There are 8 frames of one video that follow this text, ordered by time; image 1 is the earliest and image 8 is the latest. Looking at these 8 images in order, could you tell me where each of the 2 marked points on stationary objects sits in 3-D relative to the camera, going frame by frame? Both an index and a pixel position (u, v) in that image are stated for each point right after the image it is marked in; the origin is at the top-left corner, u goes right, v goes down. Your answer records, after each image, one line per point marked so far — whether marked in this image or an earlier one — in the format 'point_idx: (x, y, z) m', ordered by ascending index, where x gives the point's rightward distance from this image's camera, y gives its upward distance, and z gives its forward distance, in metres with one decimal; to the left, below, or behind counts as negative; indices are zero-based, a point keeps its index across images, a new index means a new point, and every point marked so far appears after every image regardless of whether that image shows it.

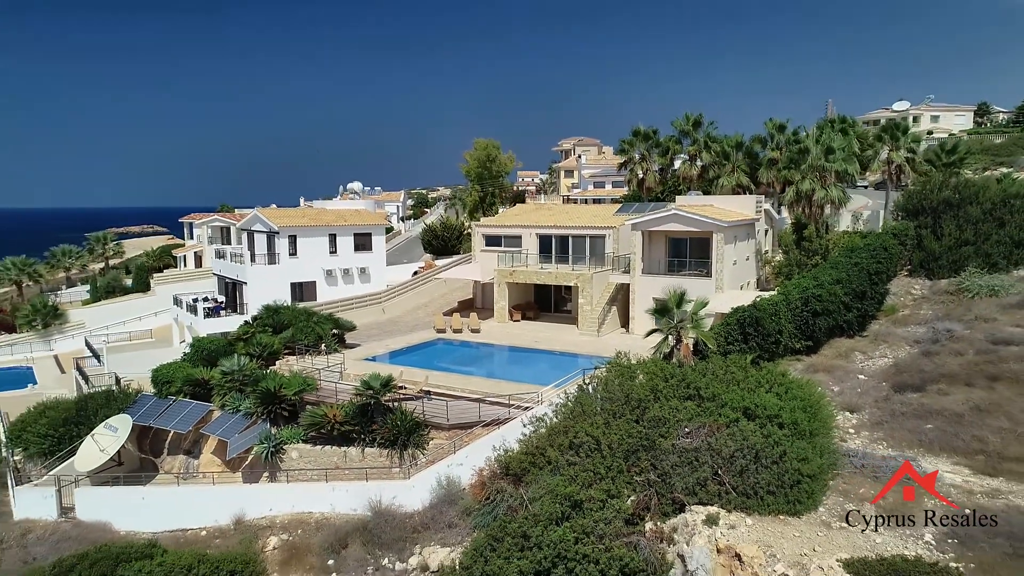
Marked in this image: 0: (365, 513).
0: (-3.4, -5.2, +16.6) m
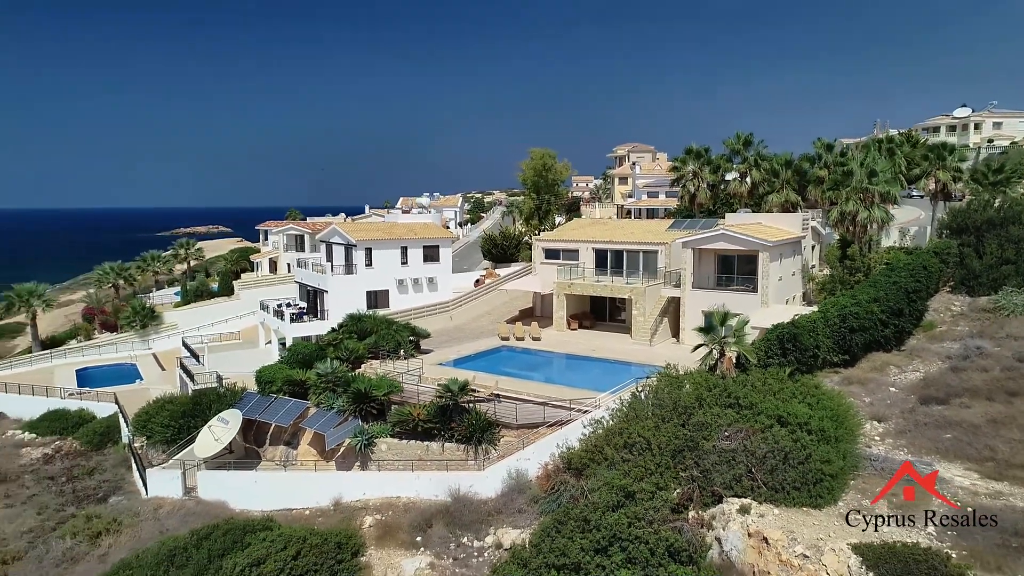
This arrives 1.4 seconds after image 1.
0: (-1.8, -5.7, +19.4) m
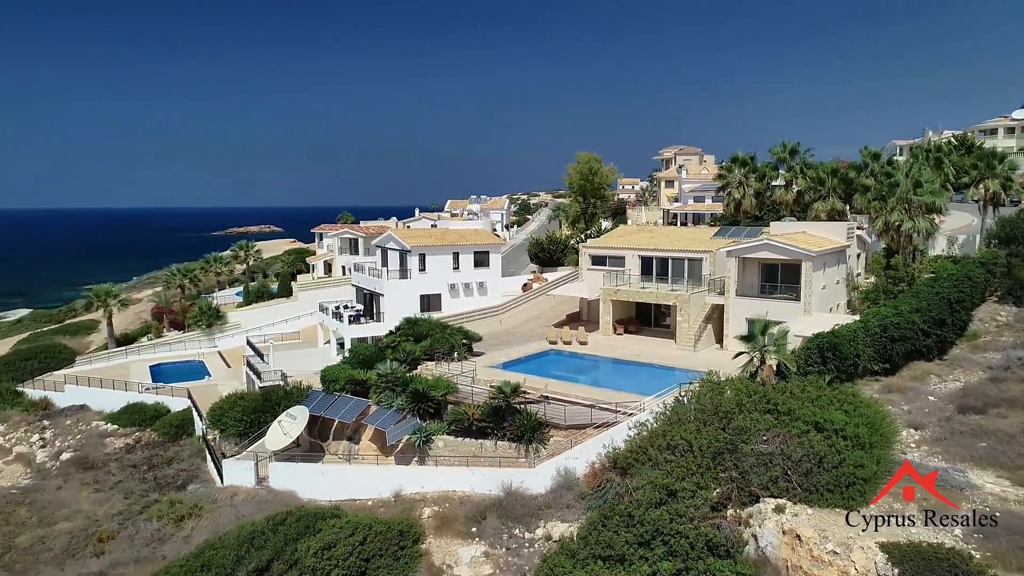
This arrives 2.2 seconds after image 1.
0: (-0.4, -5.9, +20.8) m
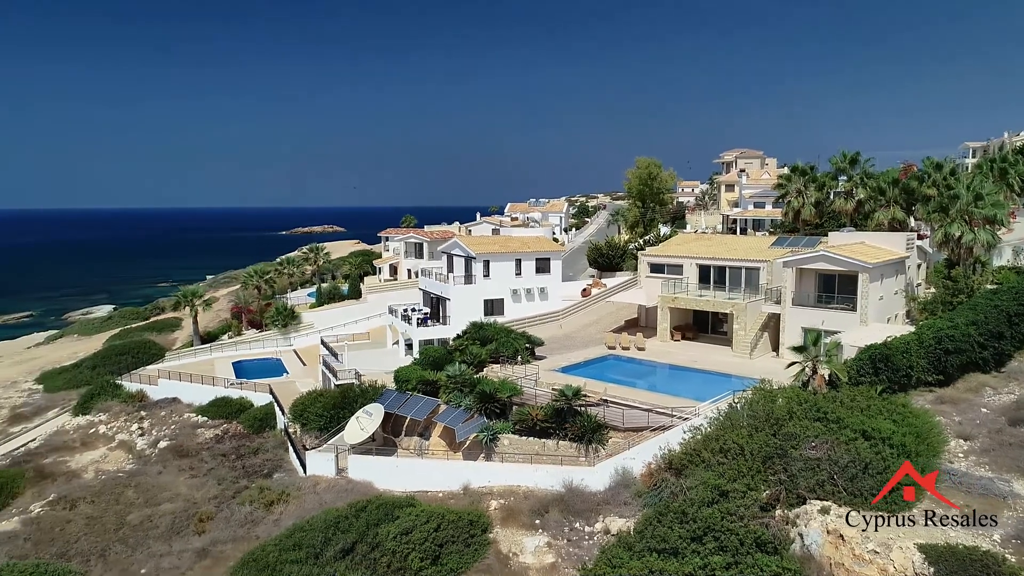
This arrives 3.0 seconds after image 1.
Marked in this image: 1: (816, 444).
0: (+1.5, -6.3, +22.4) m
1: (+8.0, -4.1, +19.0) m
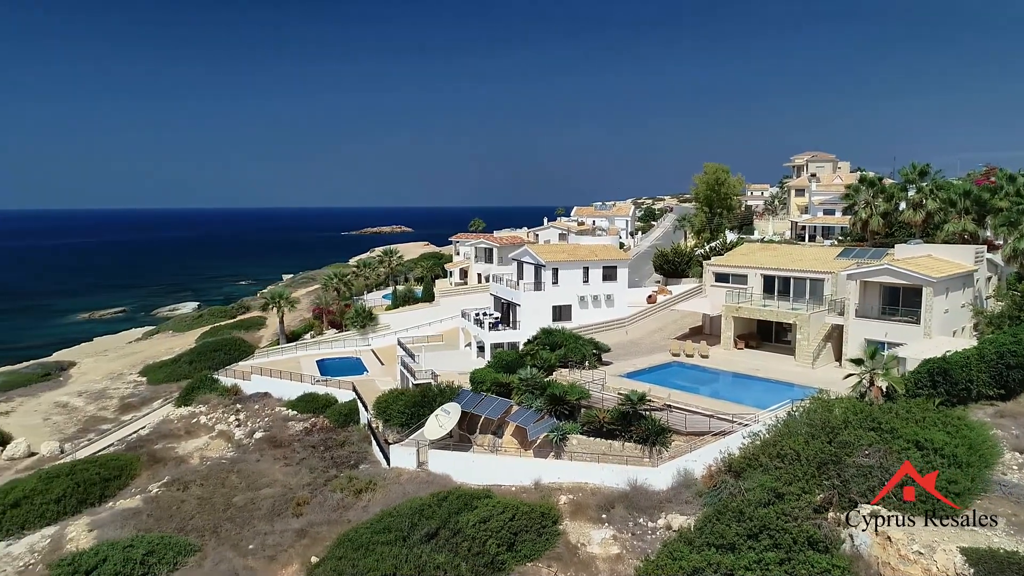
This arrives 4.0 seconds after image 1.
0: (+3.8, -6.7, +24.1) m
1: (+10.0, -4.6, +20.2) m
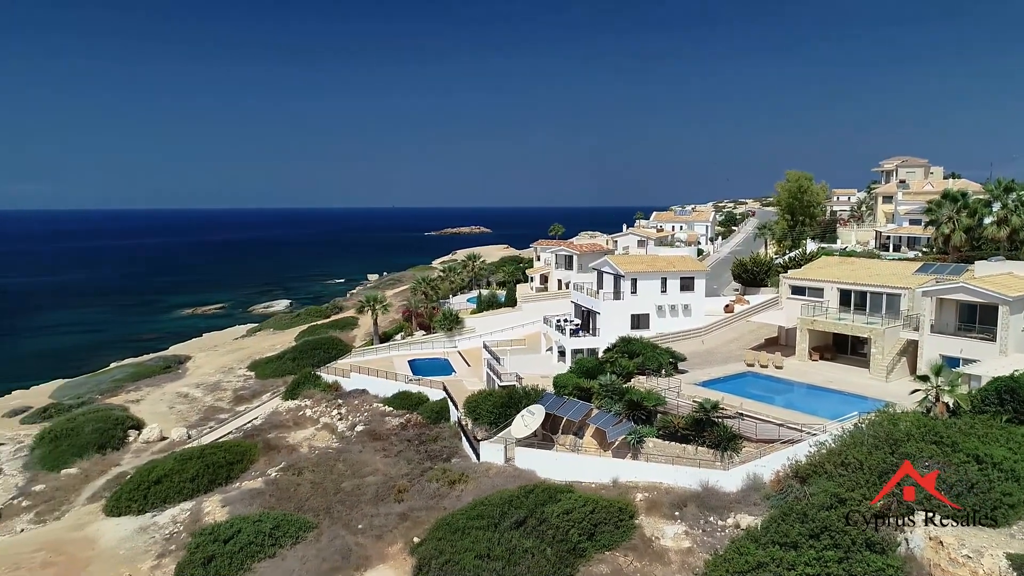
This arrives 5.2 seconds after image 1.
0: (+6.7, -7.3, +26.2) m
1: (+12.5, -5.3, +21.6) m
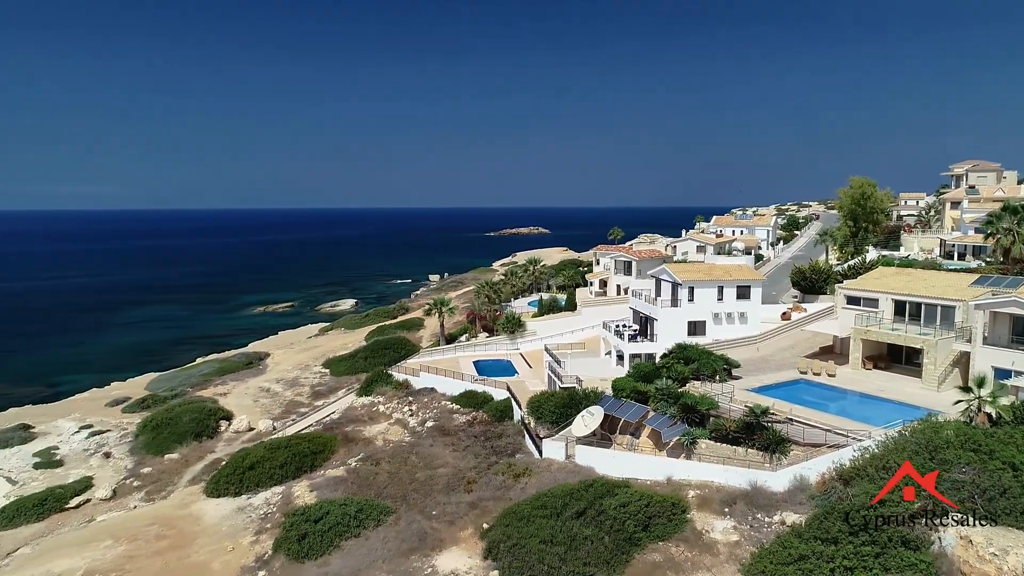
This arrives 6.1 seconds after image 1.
0: (+9.1, -7.8, +28.1) m
1: (+14.5, -5.8, +23.0) m
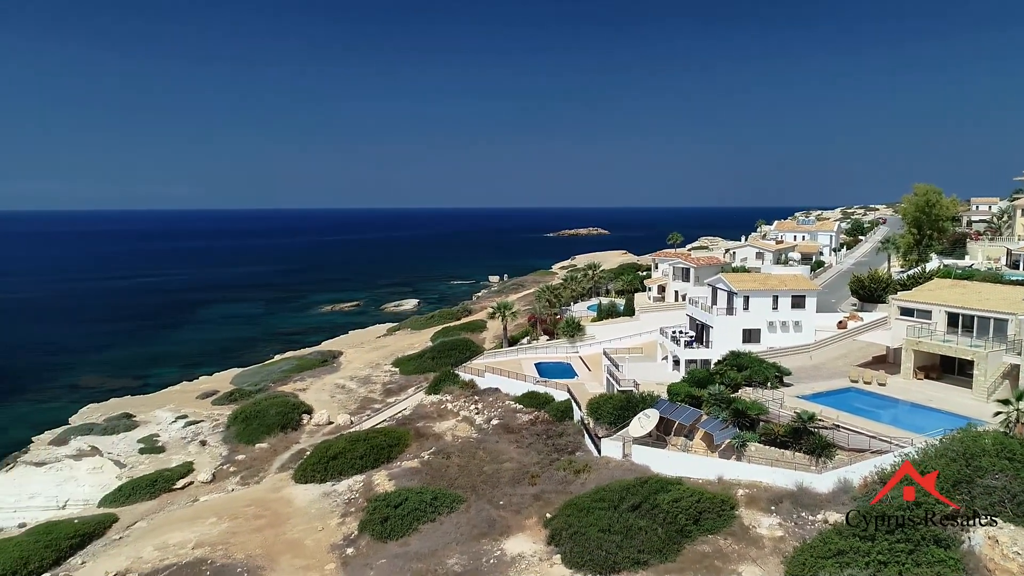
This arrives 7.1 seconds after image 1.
0: (+11.7, -8.3, +30.1) m
1: (+16.7, -6.4, +24.7) m
